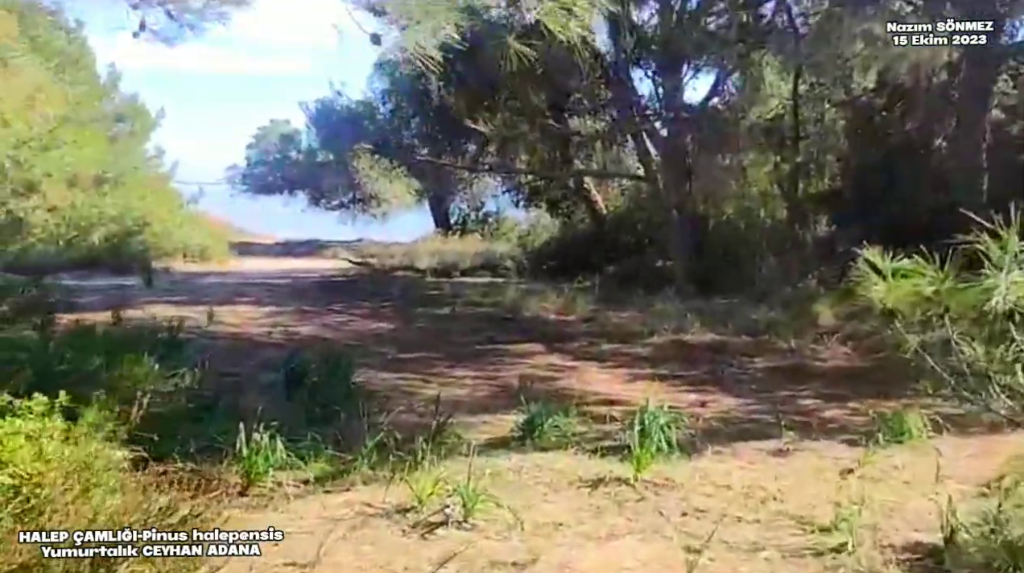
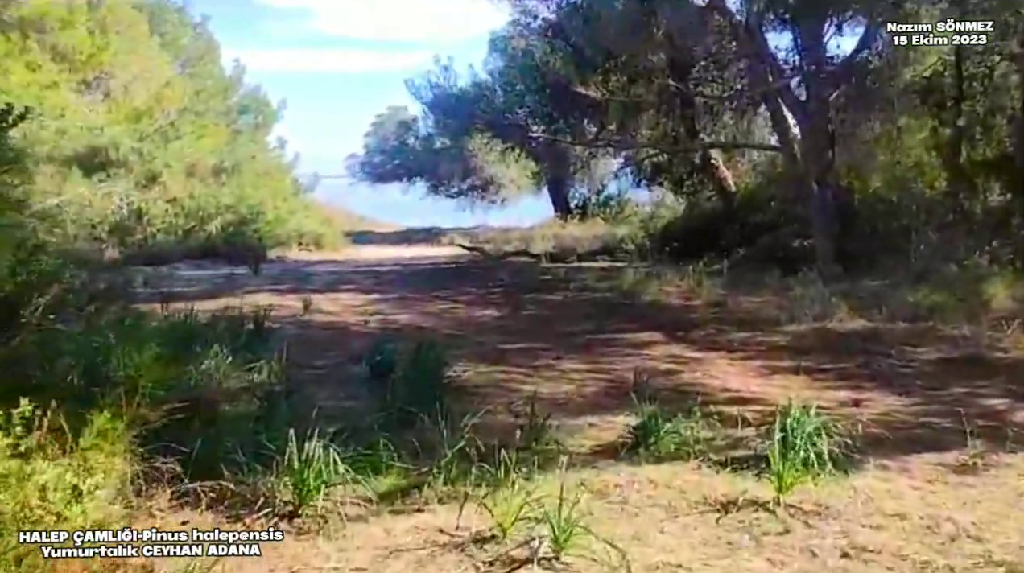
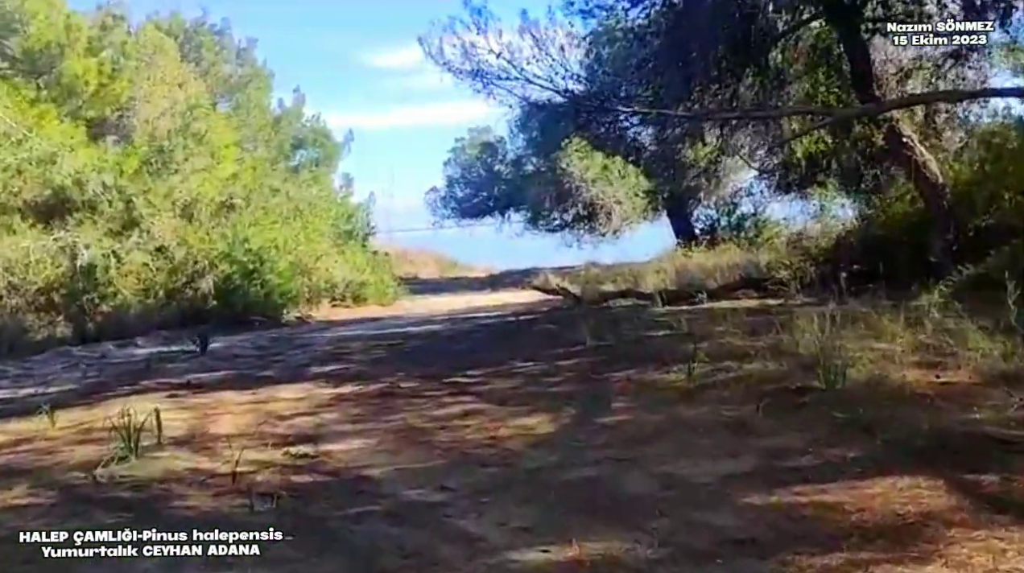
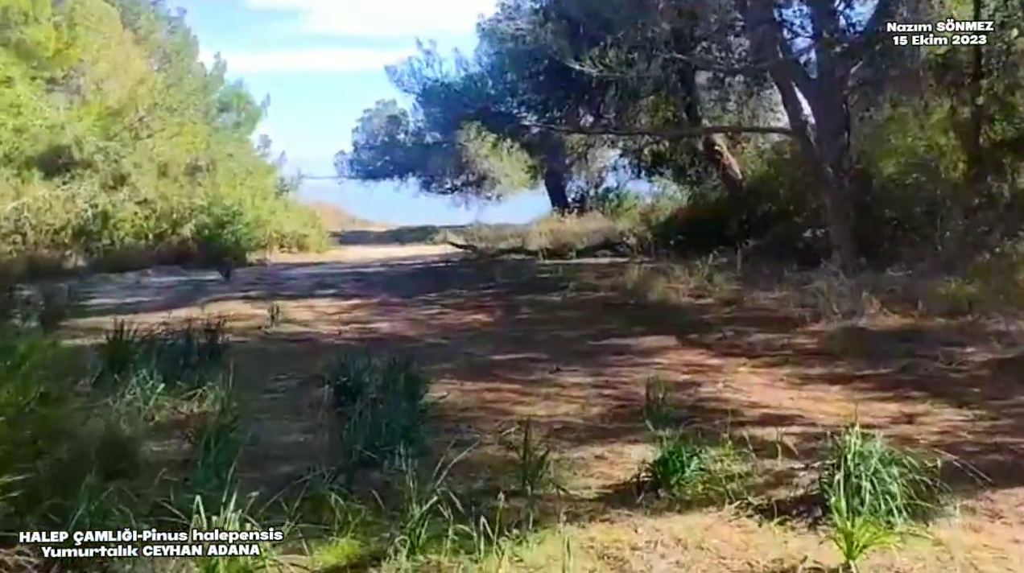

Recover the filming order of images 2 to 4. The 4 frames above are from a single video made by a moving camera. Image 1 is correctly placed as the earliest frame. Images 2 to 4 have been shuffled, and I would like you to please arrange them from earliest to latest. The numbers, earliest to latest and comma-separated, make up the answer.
2, 4, 3
